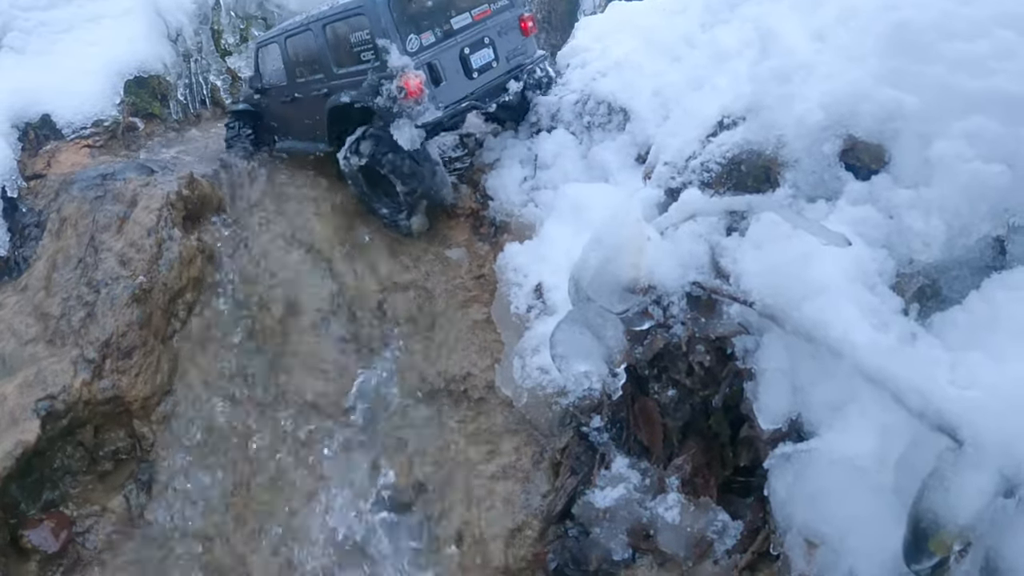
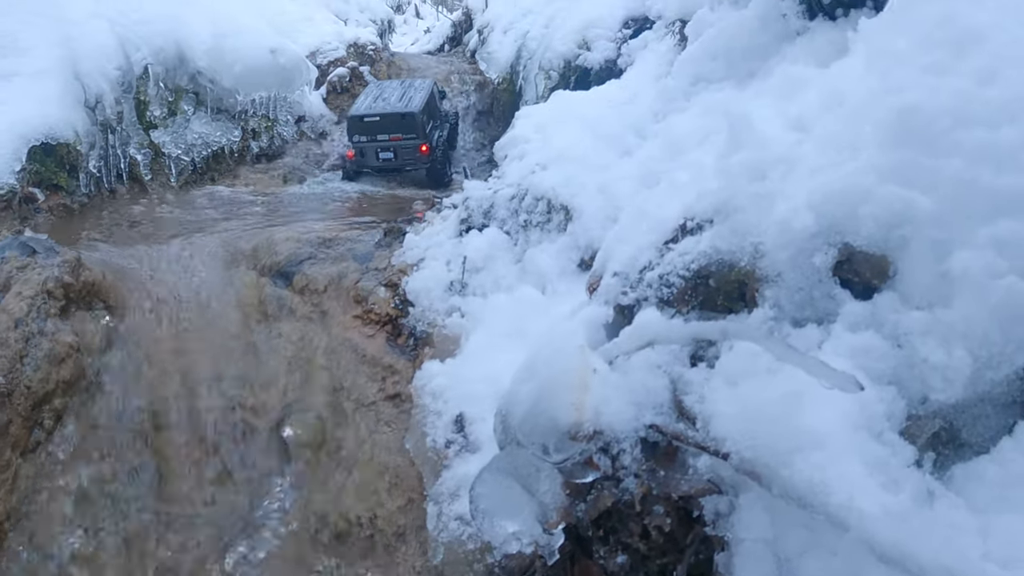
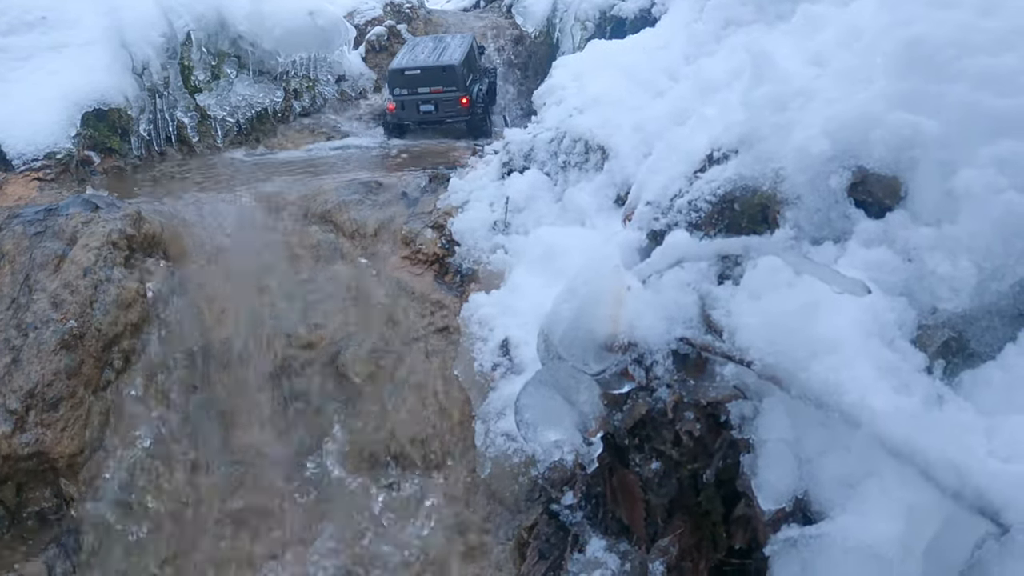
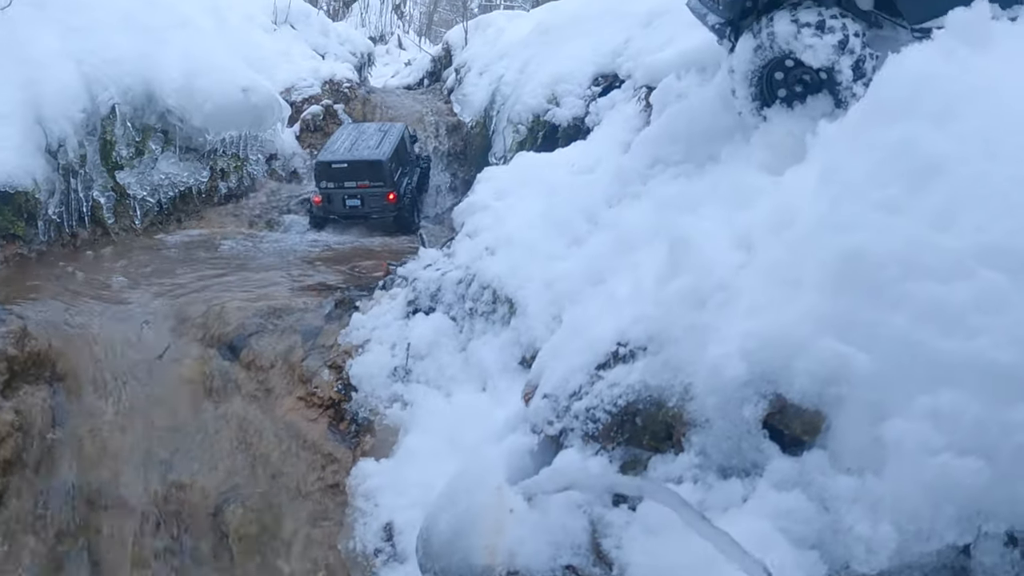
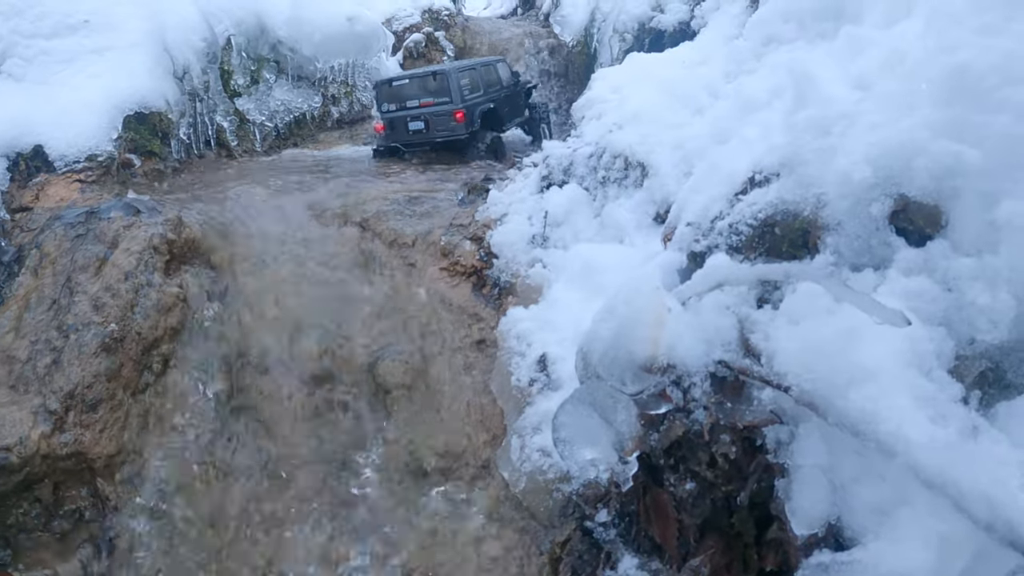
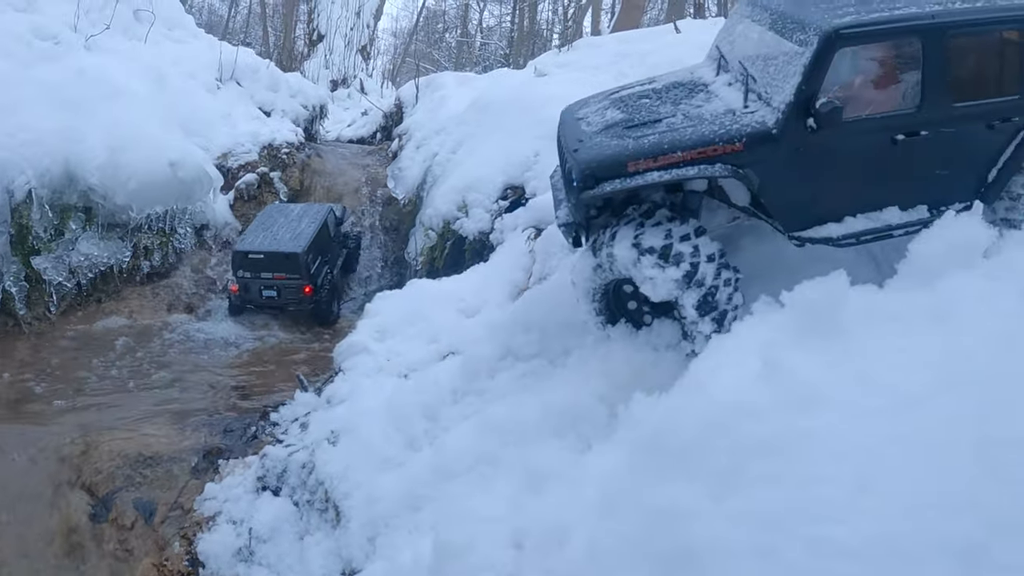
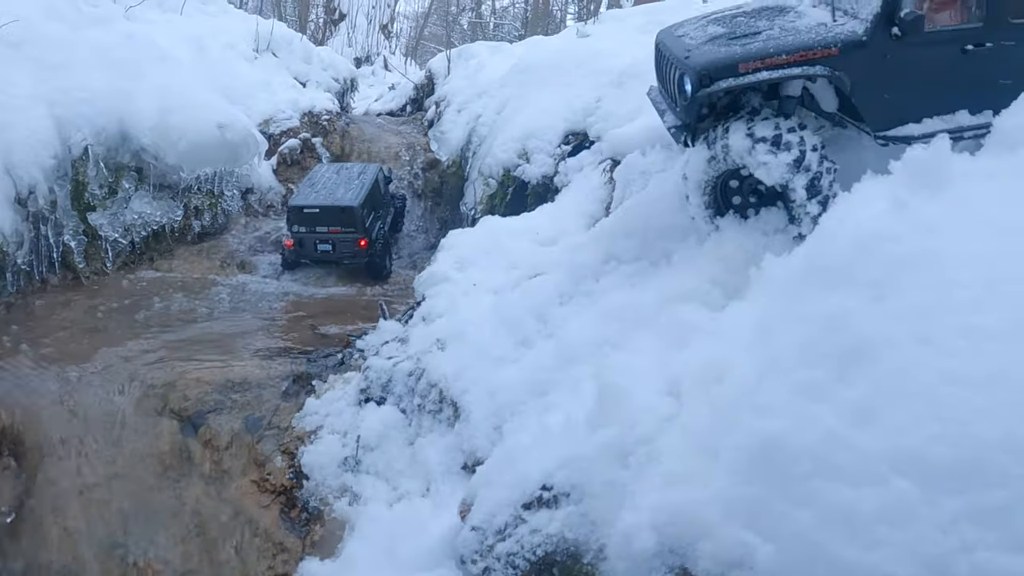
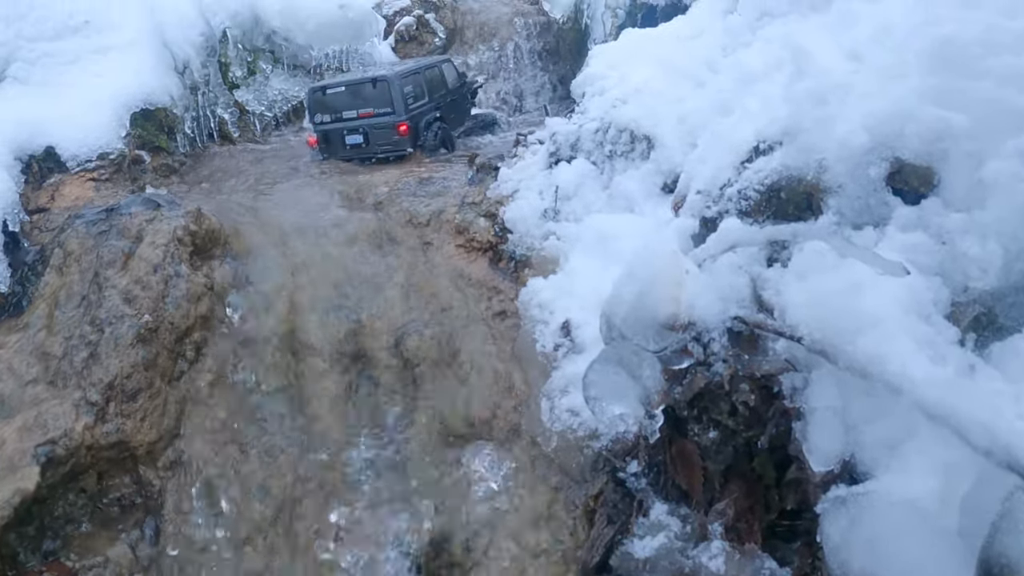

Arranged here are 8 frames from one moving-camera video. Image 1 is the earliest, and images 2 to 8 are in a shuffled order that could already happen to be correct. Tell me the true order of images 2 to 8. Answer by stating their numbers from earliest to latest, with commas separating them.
8, 5, 3, 2, 4, 7, 6
